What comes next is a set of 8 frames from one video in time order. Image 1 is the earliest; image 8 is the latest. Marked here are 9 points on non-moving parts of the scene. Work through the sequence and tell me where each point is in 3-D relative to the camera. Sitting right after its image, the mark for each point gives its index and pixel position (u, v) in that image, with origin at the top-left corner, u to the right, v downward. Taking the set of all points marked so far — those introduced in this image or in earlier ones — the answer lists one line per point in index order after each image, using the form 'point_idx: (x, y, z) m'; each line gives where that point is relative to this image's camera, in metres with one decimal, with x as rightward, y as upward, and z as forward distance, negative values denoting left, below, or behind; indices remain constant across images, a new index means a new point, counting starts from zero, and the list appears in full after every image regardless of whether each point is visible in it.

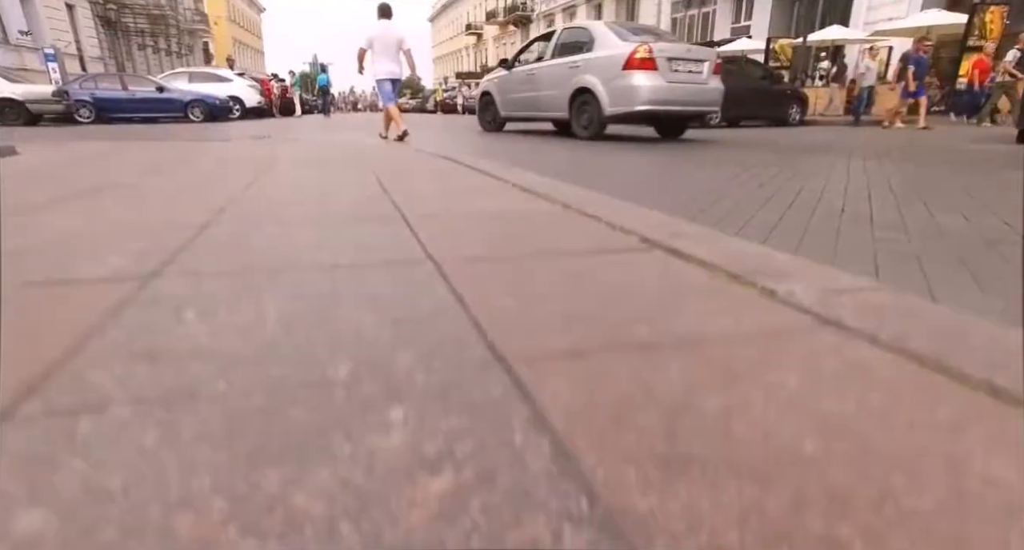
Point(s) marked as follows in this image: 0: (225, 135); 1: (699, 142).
0: (-4.5, +2.1, +8.7) m
1: (+2.2, +1.6, +6.8) m
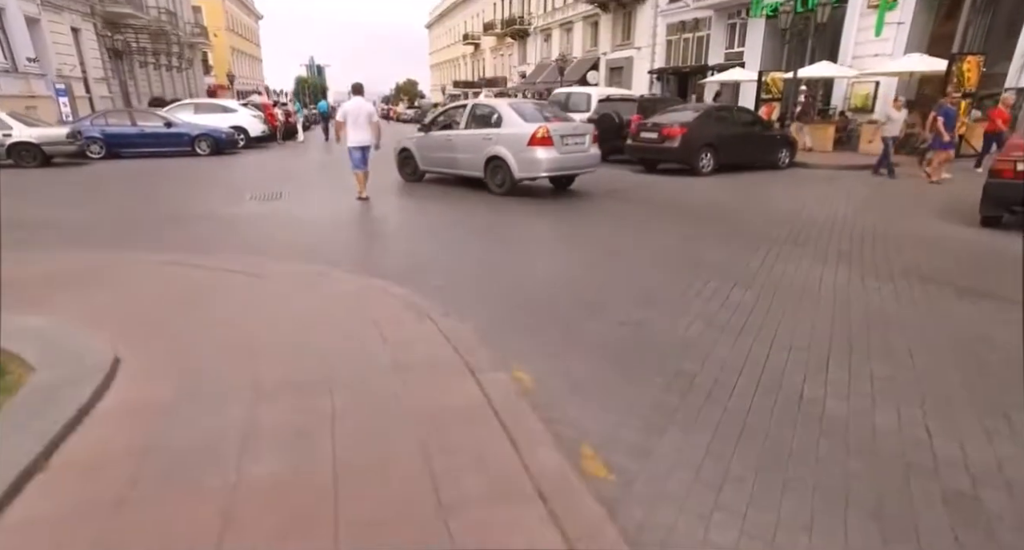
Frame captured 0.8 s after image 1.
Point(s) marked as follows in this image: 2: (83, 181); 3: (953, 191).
0: (-4.5, +1.3, +9.0) m
1: (+2.2, +0.9, +7.2) m
2: (-7.6, +1.6, +9.9) m
3: (+6.5, +1.2, +8.2) m
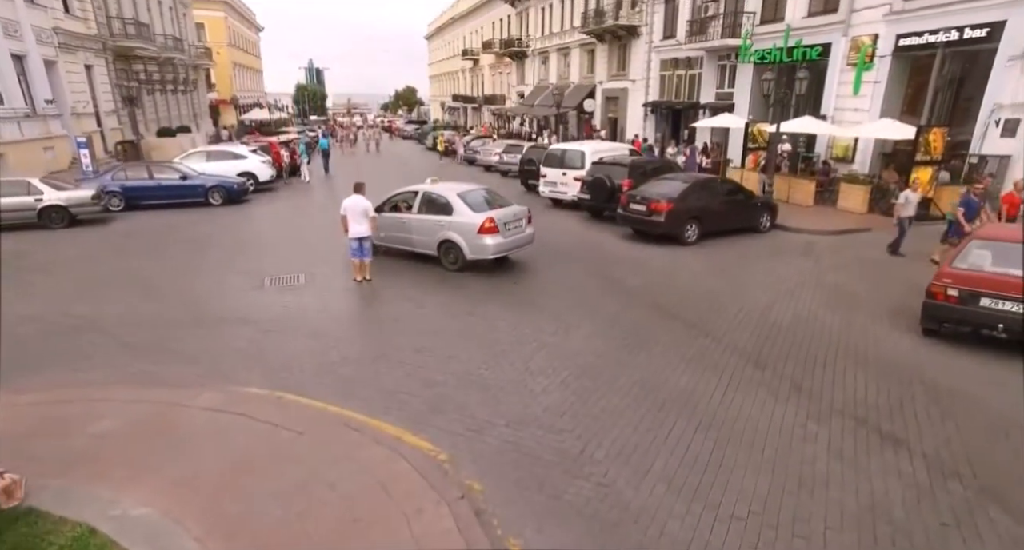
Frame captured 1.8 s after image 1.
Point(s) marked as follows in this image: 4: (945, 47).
0: (-4.5, +0.1, +9.8) m
1: (+2.2, -0.4, +7.9) m
2: (-7.6, +0.3, +10.6) m
3: (+6.5, 0.0, +9.0) m
4: (+11.1, +5.9, +14.4) m
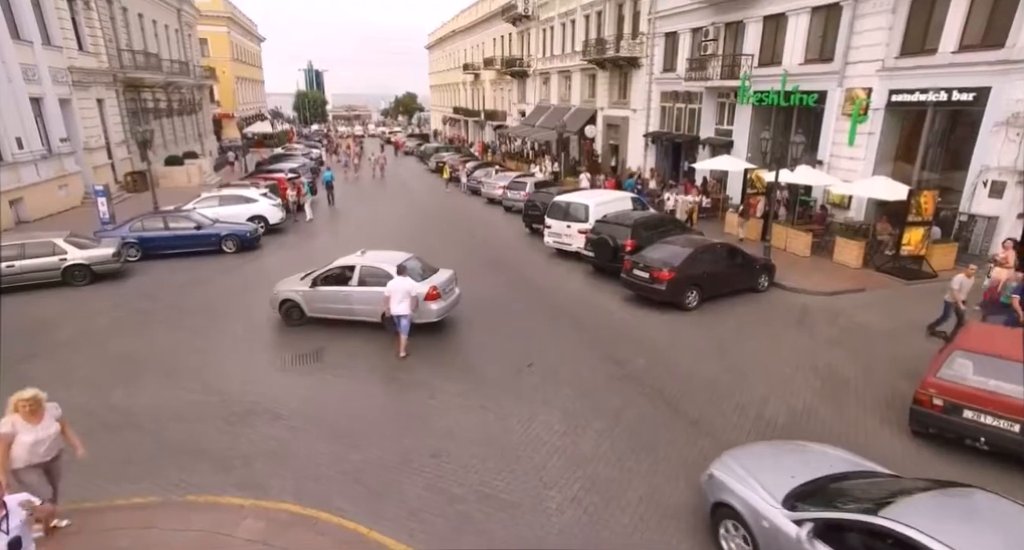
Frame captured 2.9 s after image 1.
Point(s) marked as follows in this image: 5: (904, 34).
0: (-4.3, -1.2, +10.2) m
1: (+2.4, -1.7, +8.4) m
2: (-7.4, -1.0, +11.1) m
3: (+6.6, -1.3, +9.5) m
4: (+11.3, +4.5, +14.8) m
5: (+11.0, +6.8, +15.6) m
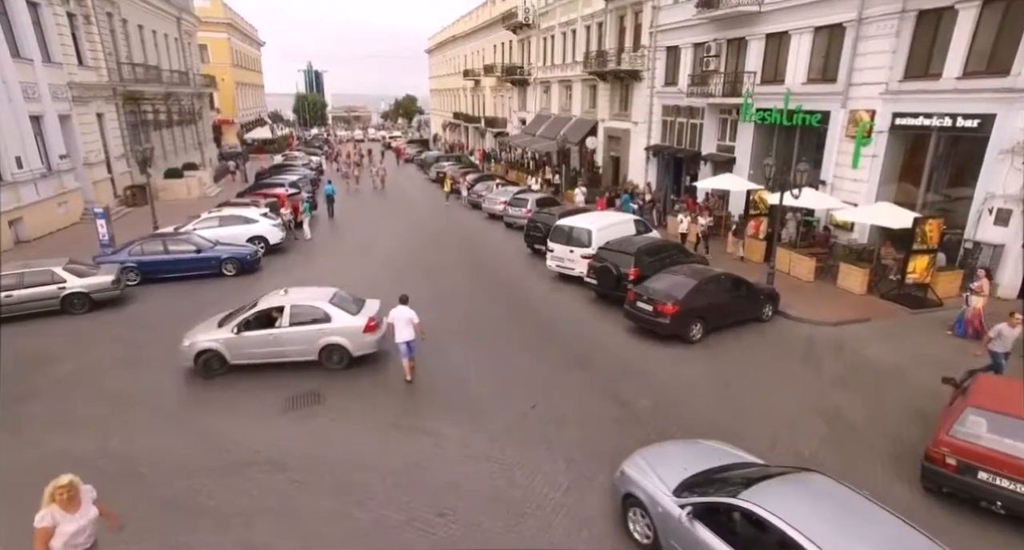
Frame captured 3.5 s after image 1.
0: (-4.3, -1.9, +10.1) m
1: (+2.4, -2.3, +8.3) m
2: (-7.4, -1.7, +11.0) m
3: (+6.7, -2.0, +9.4) m
4: (+11.3, +3.8, +14.8) m
5: (+11.1, +6.1, +15.6) m
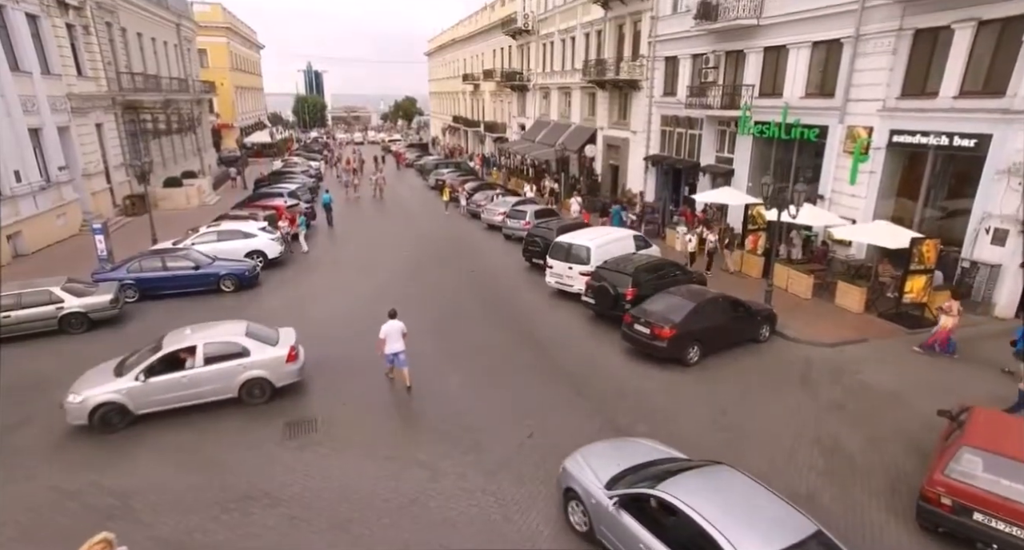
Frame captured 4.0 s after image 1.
0: (-4.3, -2.3, +10.1) m
1: (+2.4, -2.8, +8.3) m
2: (-7.4, -2.1, +11.0) m
3: (+6.7, -2.5, +9.4) m
4: (+11.3, +3.4, +14.8) m
5: (+11.0, +5.6, +15.6) m
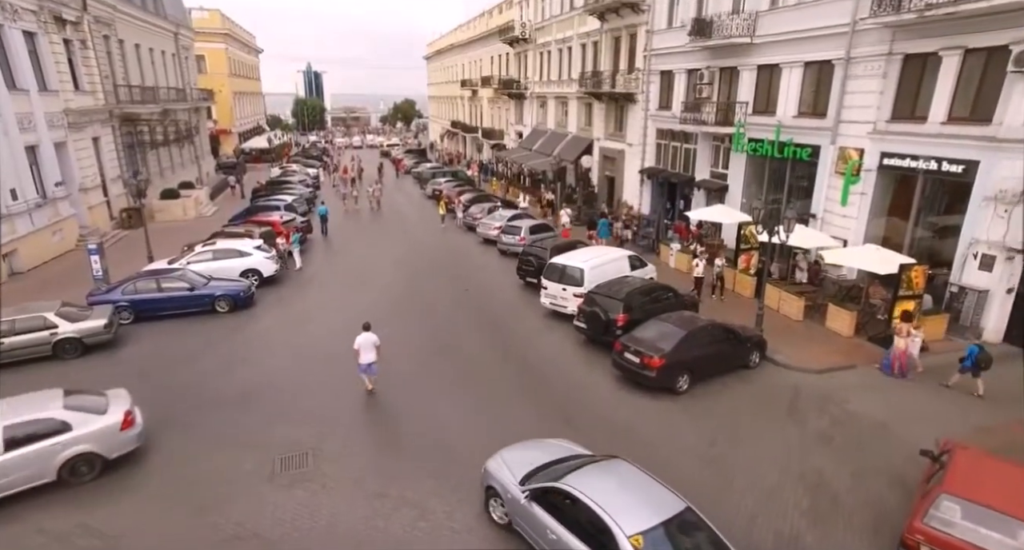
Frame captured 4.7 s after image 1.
0: (-4.5, -2.9, +10.2) m
1: (+2.2, -3.4, +8.4) m
2: (-7.6, -2.7, +11.1) m
3: (+6.5, -3.1, +9.5) m
4: (+11.1, +2.7, +14.9) m
5: (+10.8, +5.0, +15.7) m
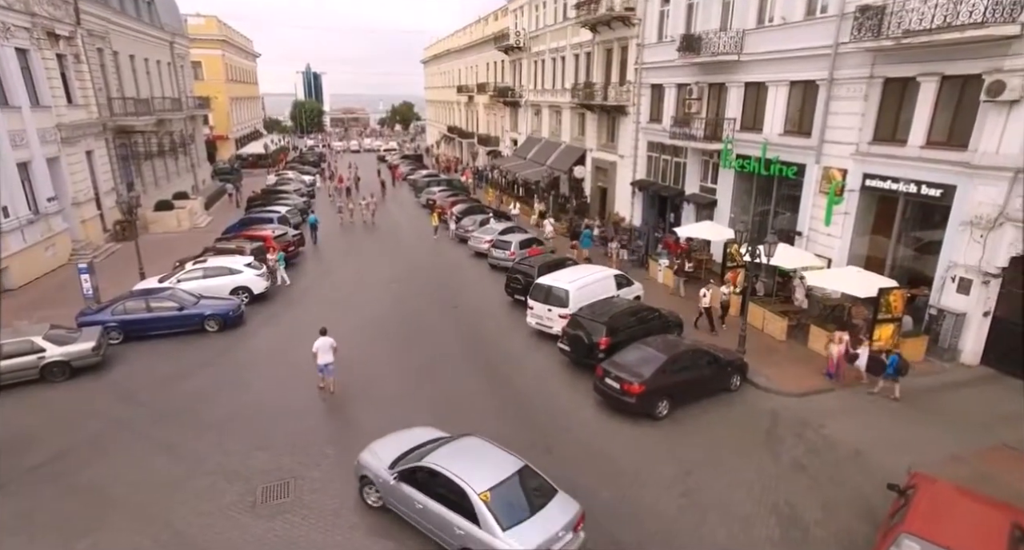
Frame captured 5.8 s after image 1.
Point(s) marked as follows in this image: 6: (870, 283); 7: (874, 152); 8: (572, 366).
0: (-4.9, -3.5, +10.3) m
1: (+1.8, -3.9, +8.6) m
2: (-8.0, -3.3, +11.2) m
3: (+6.1, -3.6, +9.7) m
4: (+10.7, +2.2, +15.1) m
5: (+10.4, +4.4, +15.9) m
6: (+9.1, -0.2, +14.3) m
7: (+10.3, +3.5, +15.9) m
8: (+1.5, -2.3, +14.4) m
